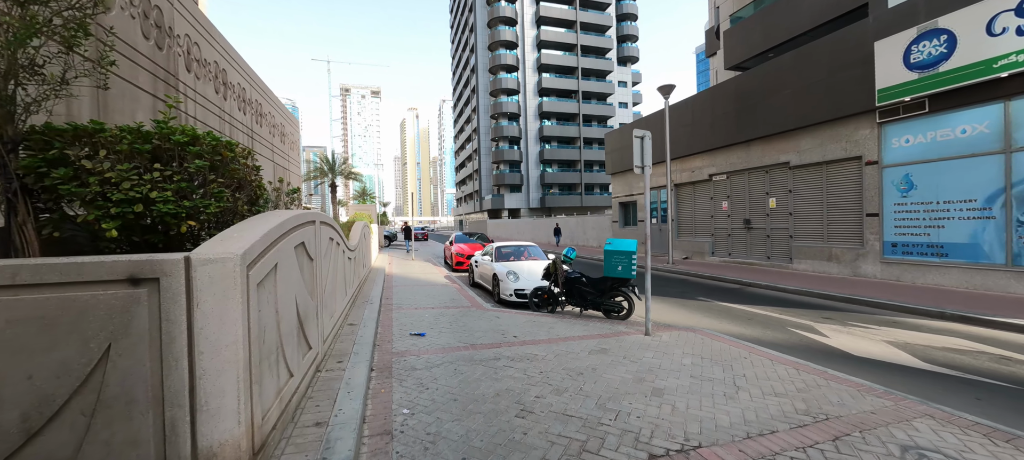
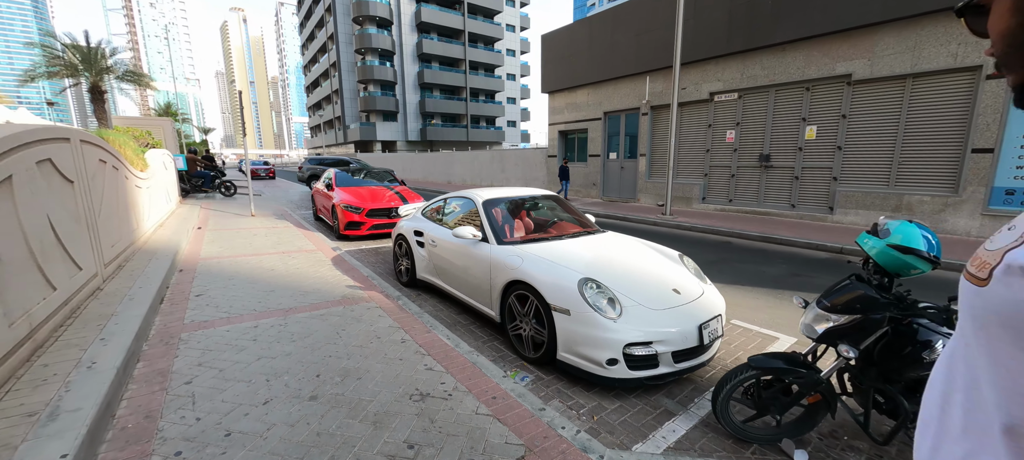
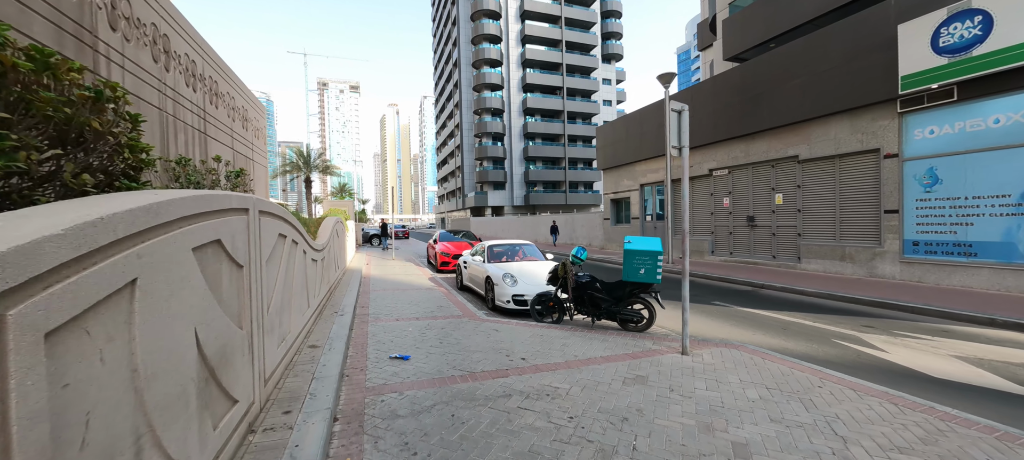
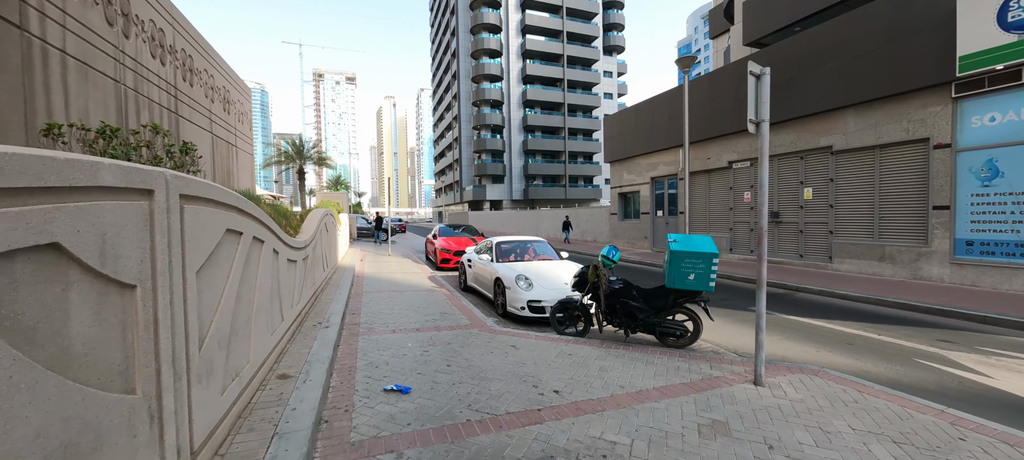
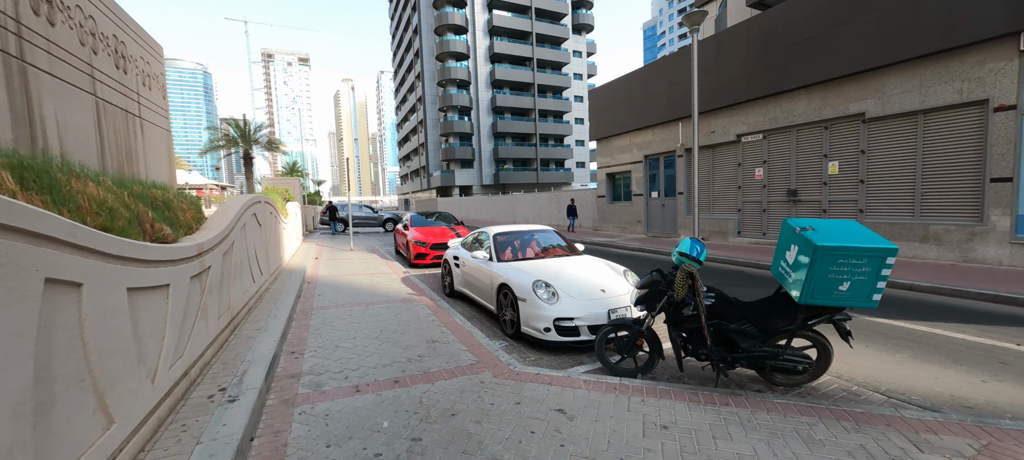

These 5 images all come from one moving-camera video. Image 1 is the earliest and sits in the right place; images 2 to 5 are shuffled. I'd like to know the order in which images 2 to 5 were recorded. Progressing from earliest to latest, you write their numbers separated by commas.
3, 4, 5, 2
